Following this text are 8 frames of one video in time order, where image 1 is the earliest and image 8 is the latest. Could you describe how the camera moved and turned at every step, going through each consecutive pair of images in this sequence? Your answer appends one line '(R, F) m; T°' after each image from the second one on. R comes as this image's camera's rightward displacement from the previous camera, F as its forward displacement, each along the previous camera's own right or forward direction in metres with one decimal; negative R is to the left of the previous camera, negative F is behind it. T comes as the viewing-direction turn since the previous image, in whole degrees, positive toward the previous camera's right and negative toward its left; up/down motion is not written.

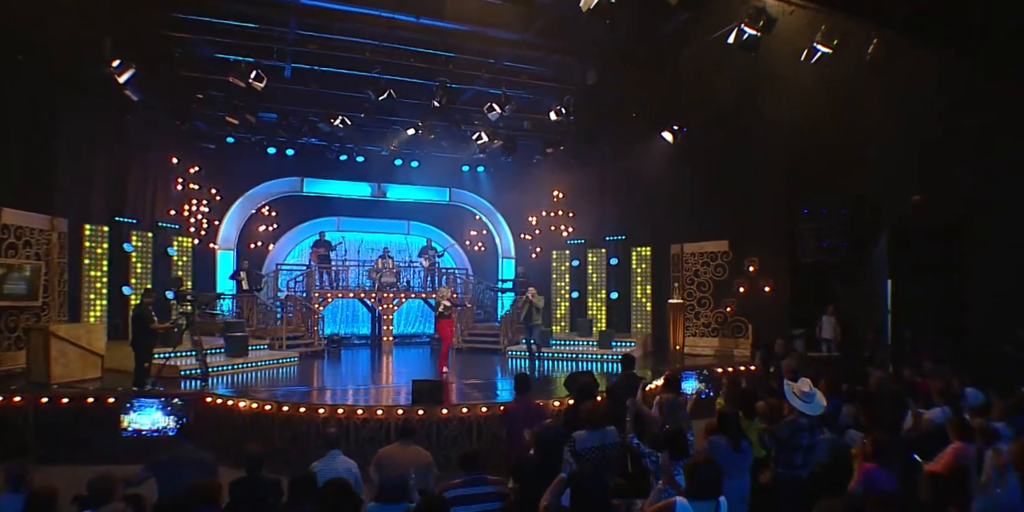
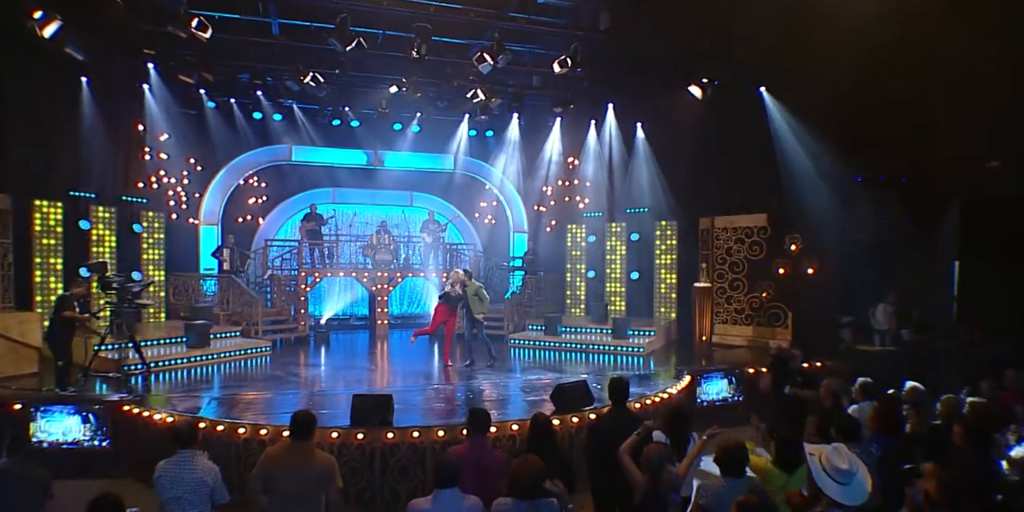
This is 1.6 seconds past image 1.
(+0.8, +1.5) m; -4°
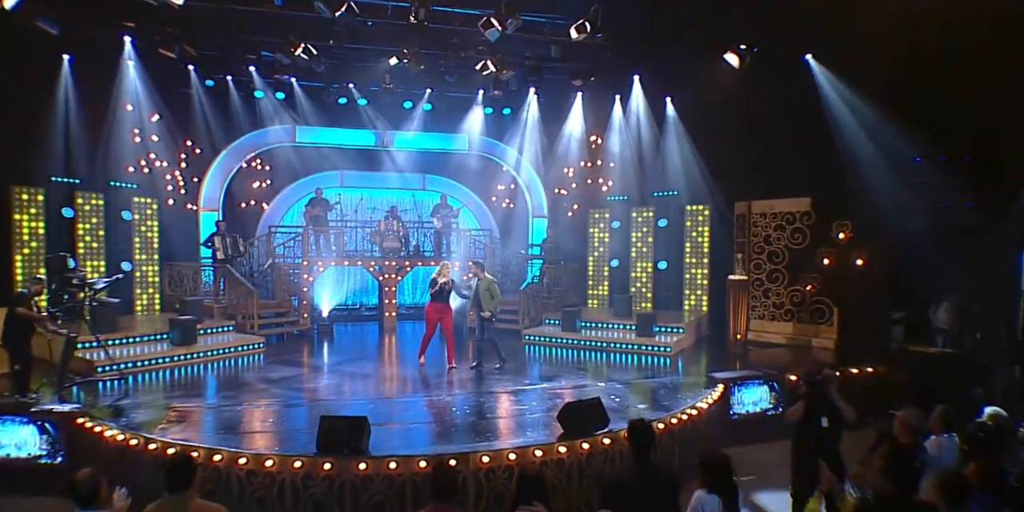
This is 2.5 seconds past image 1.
(+0.3, +1.0) m; -3°
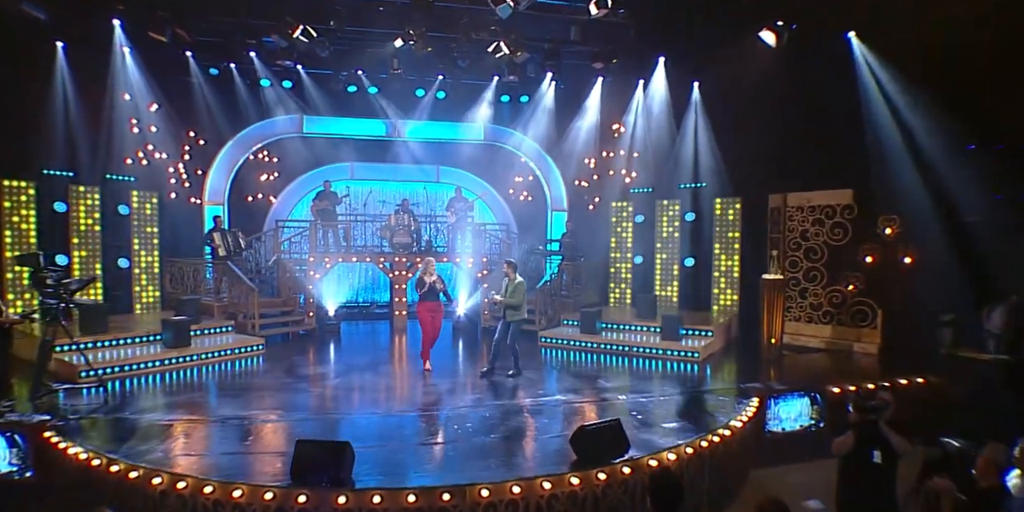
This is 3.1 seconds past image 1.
(+0.1, +0.7) m; -2°
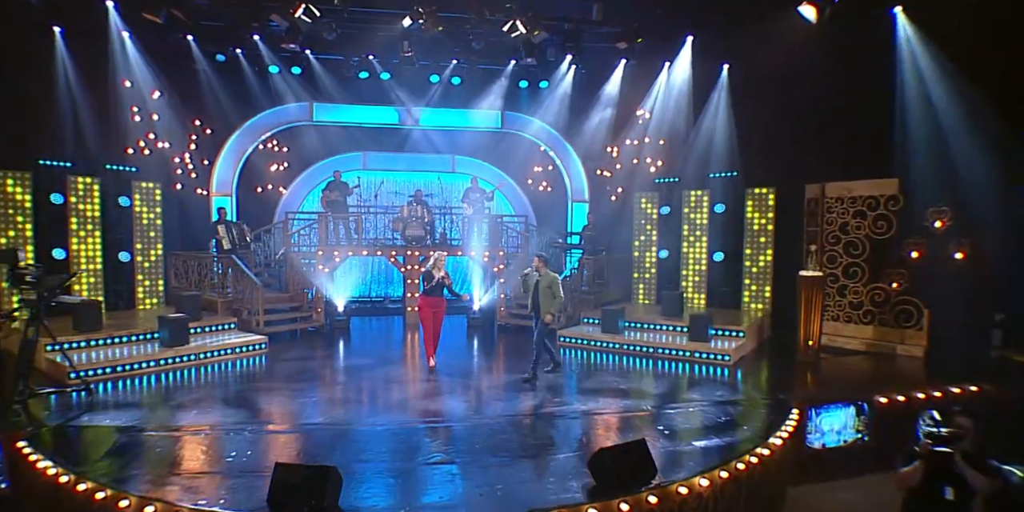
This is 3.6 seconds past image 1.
(+0.1, +0.6) m; -2°
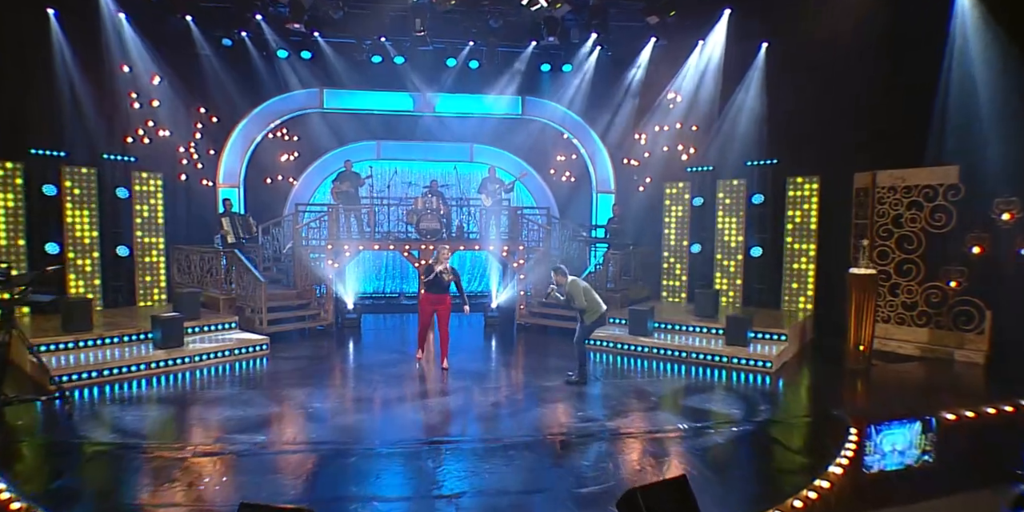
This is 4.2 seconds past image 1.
(+0.1, +0.7) m; -2°
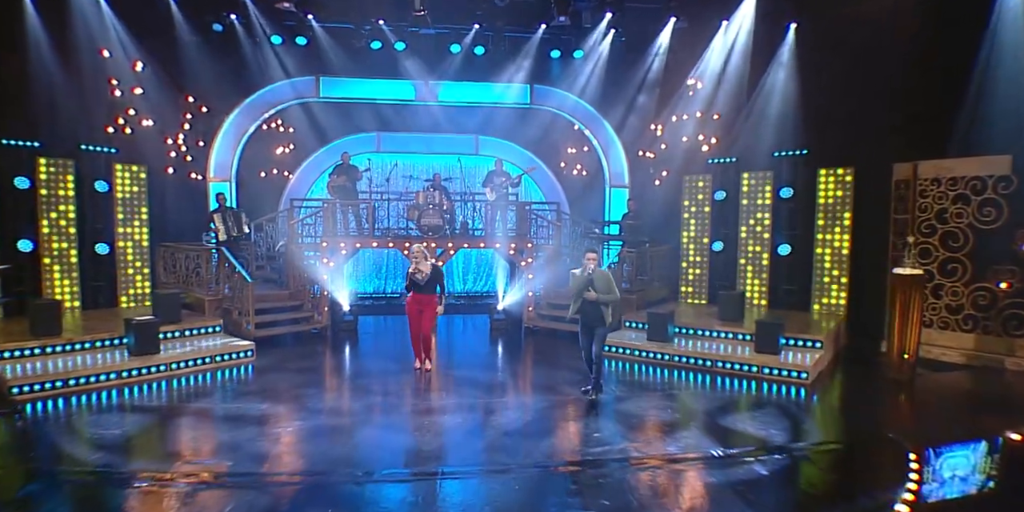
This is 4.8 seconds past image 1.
(0.0, +0.7) m; -1°
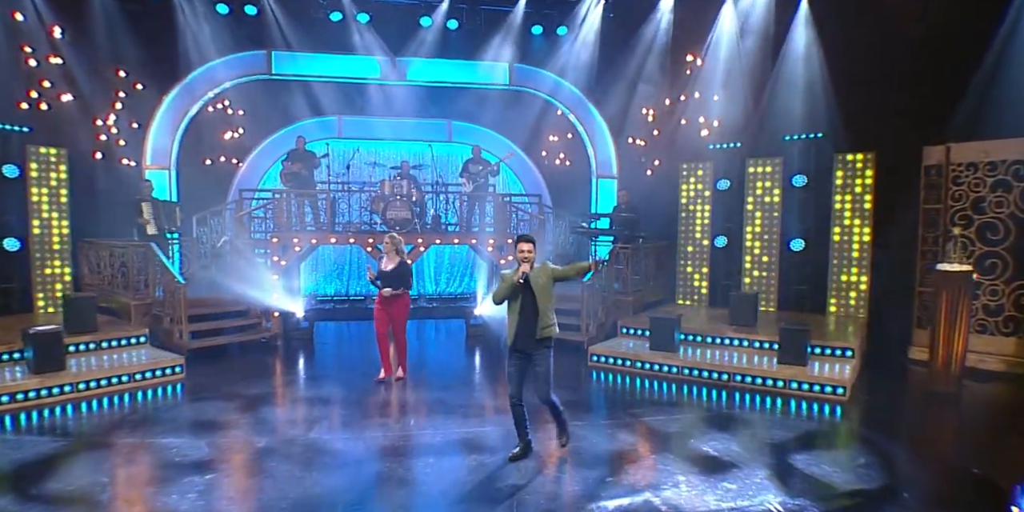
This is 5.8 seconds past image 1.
(+0.1, +1.2) m; +1°
